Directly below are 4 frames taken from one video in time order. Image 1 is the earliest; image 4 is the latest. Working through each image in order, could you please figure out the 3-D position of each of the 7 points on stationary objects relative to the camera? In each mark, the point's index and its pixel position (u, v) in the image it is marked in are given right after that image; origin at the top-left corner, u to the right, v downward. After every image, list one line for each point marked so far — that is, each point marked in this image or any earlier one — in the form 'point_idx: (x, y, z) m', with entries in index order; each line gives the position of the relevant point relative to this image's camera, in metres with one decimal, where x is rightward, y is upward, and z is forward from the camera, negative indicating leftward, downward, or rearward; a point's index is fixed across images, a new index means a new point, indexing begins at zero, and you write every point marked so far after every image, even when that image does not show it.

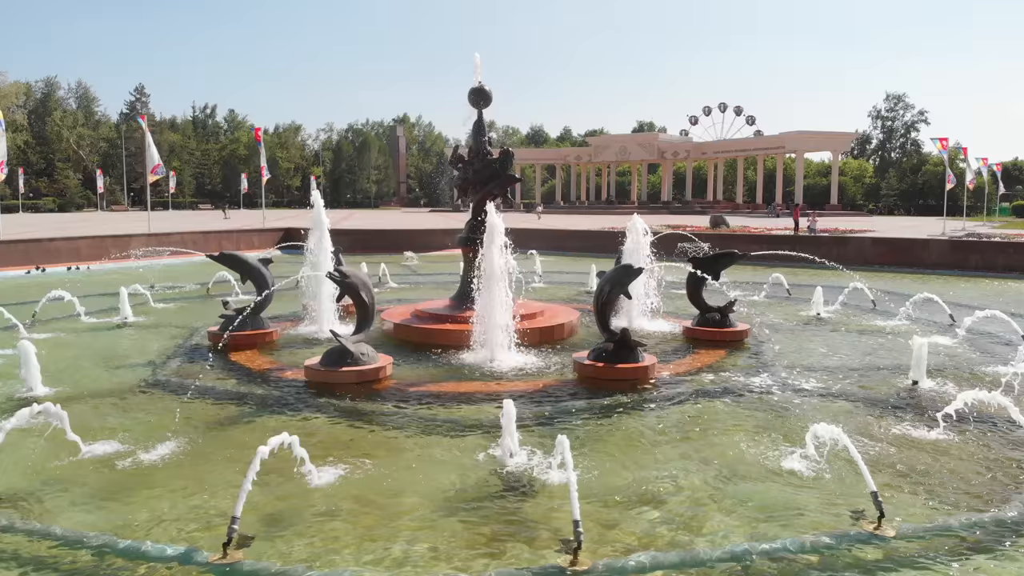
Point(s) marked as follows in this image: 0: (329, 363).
0: (-1.5, -0.6, +6.7) m
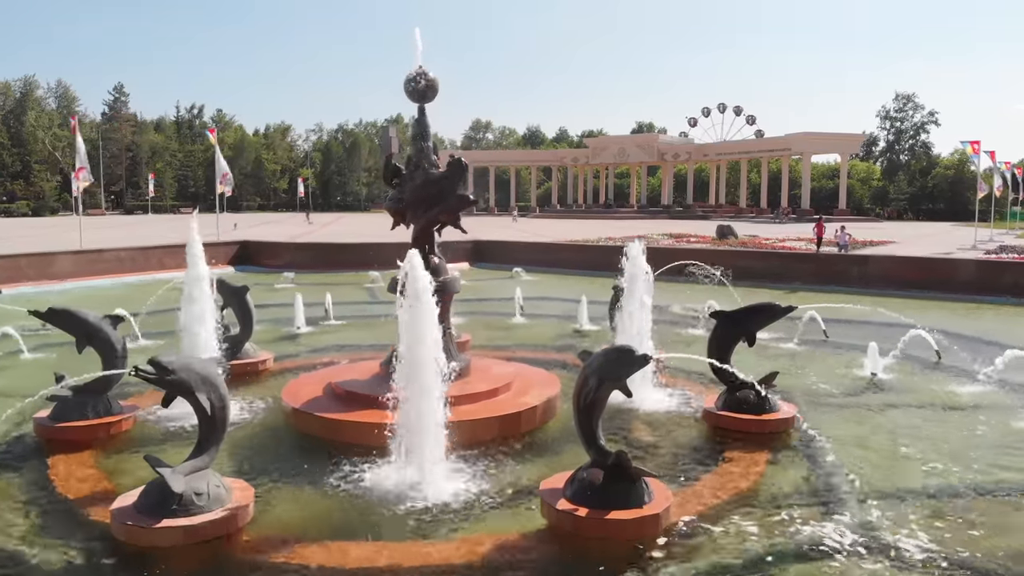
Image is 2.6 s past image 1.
0: (-1.8, -1.1, +4.1) m
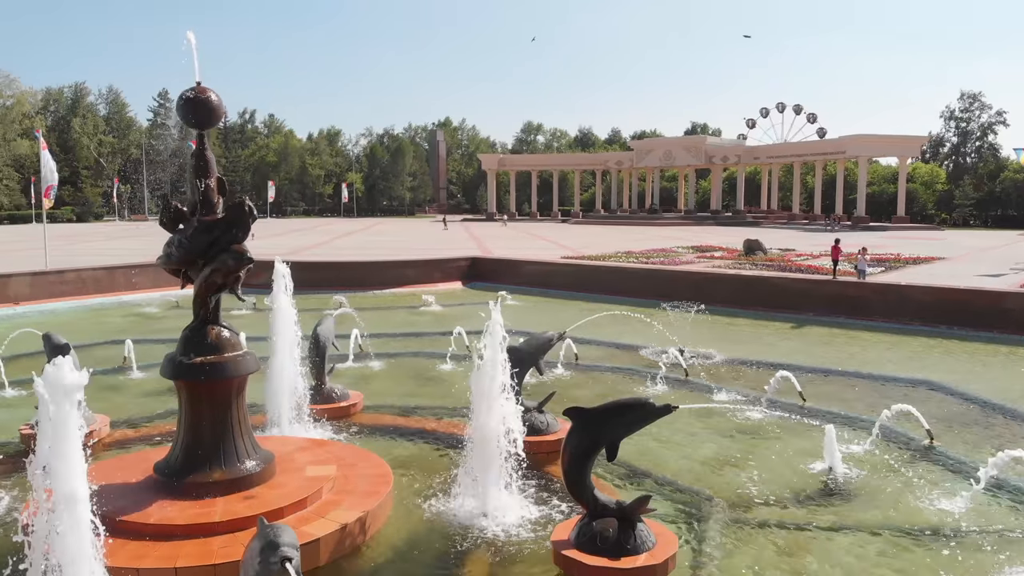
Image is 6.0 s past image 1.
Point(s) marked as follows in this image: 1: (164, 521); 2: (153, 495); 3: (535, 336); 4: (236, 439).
0: (-3.2, -1.6, +2.8) m
1: (-1.9, -1.3, +4.5) m
2: (-2.1, -1.2, +4.9) m
3: (+0.2, -0.4, +6.6) m
4: (-1.7, -0.9, +5.1) m
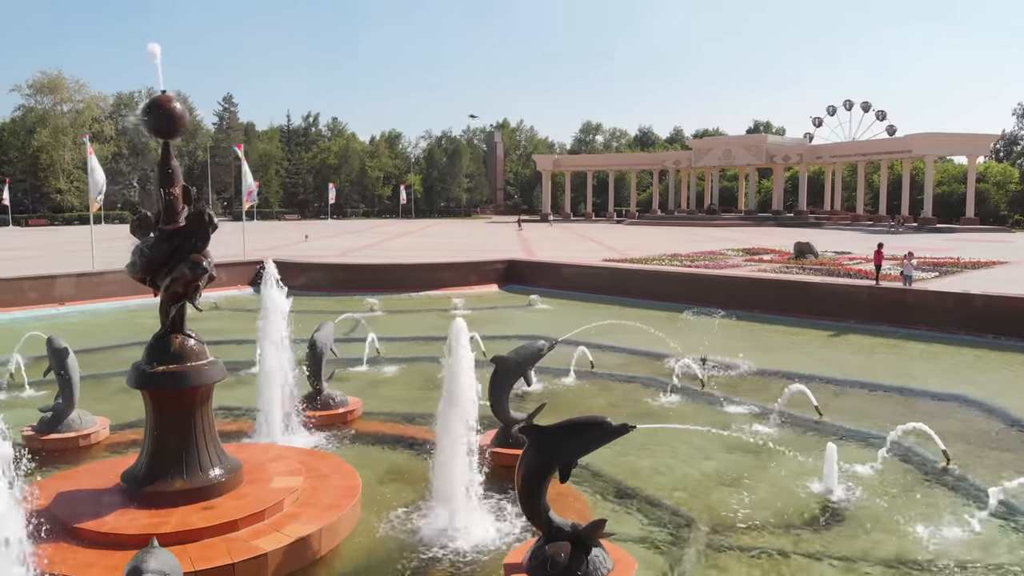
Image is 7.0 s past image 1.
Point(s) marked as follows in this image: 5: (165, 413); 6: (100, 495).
0: (-3.6, -1.6, +2.9) m
1: (-2.2, -1.3, +4.5) m
2: (-2.4, -1.3, +4.9) m
3: (+0.1, -0.4, +6.4) m
4: (-1.9, -1.0, +5.1) m
5: (-2.1, -0.8, +5.0) m
6: (-2.5, -1.3, +5.0) m
